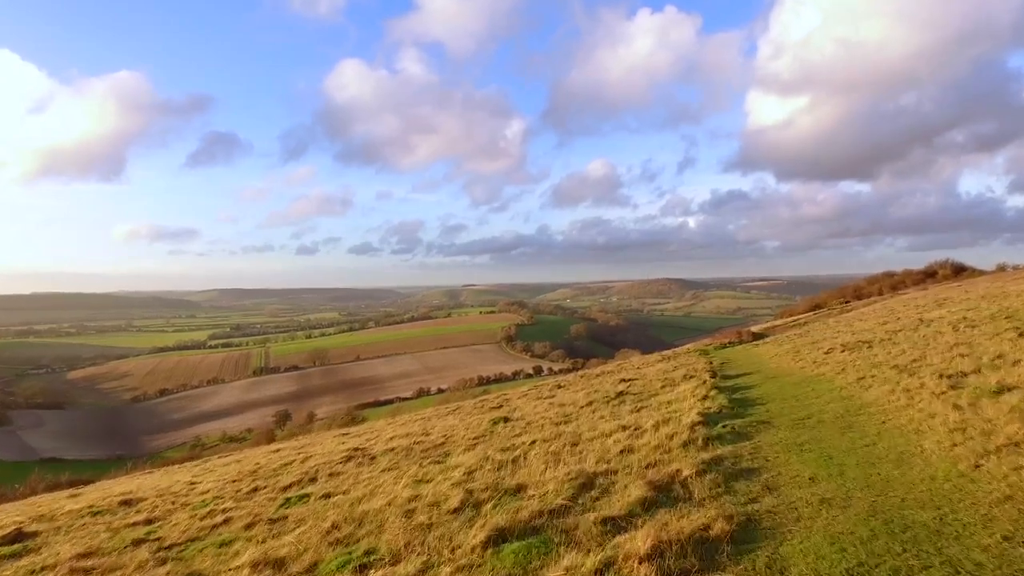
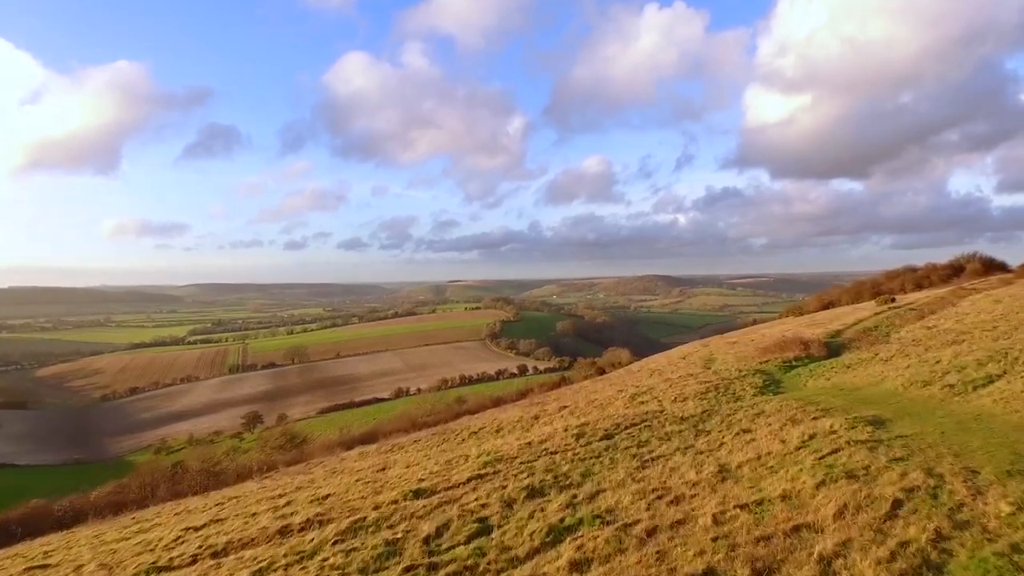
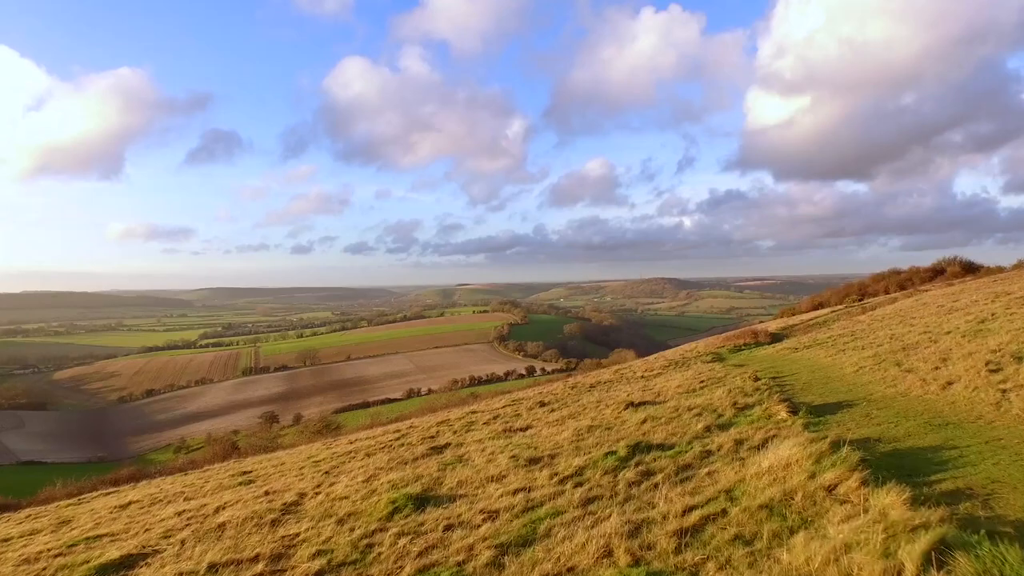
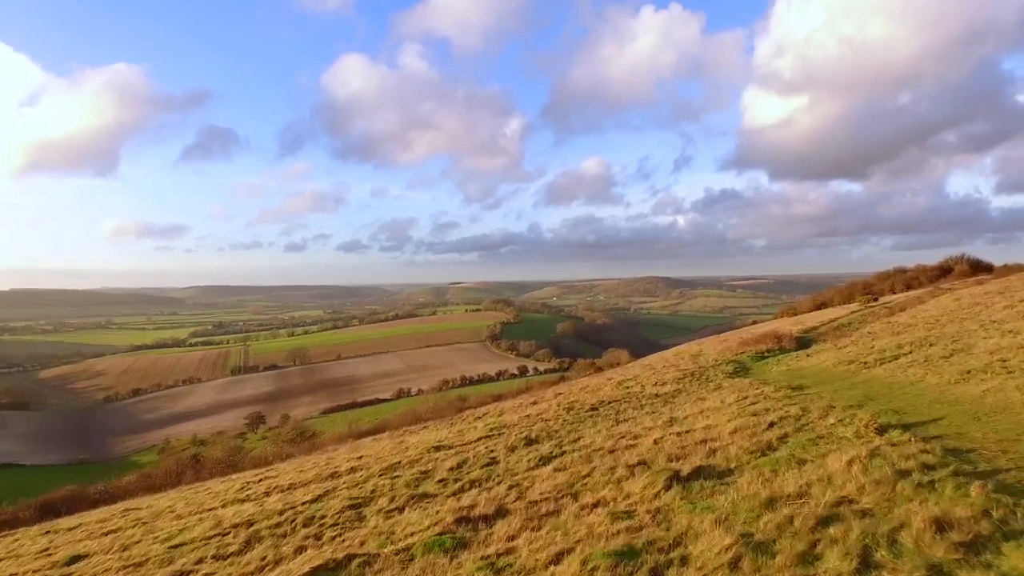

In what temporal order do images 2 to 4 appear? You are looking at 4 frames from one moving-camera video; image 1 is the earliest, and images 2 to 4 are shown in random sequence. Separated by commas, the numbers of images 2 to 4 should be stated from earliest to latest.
3, 4, 2
